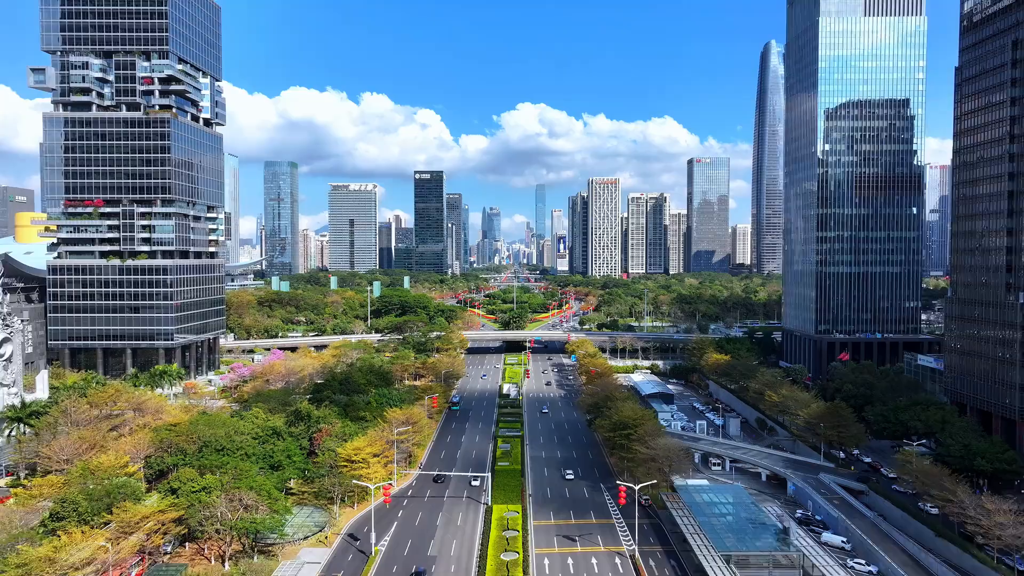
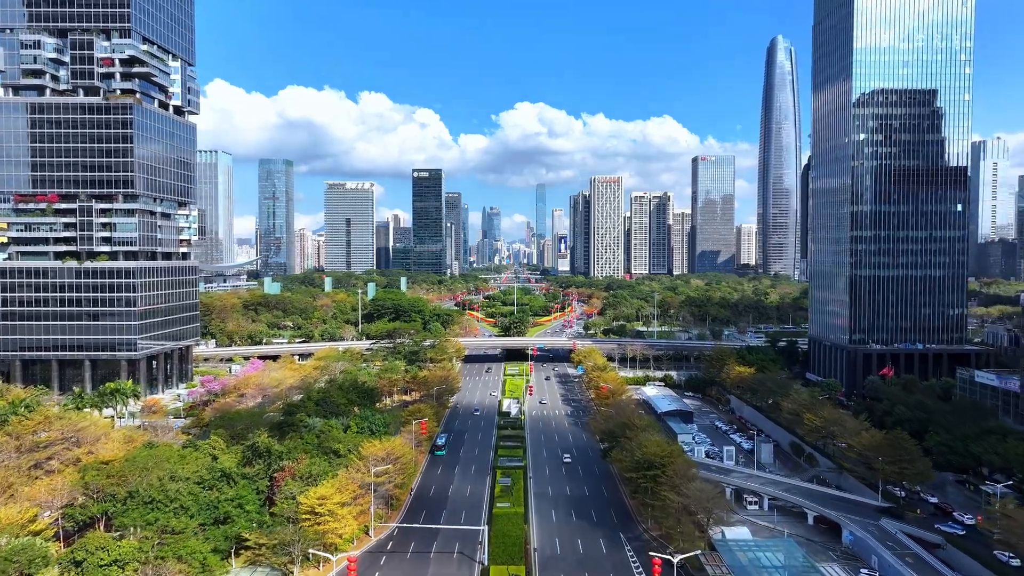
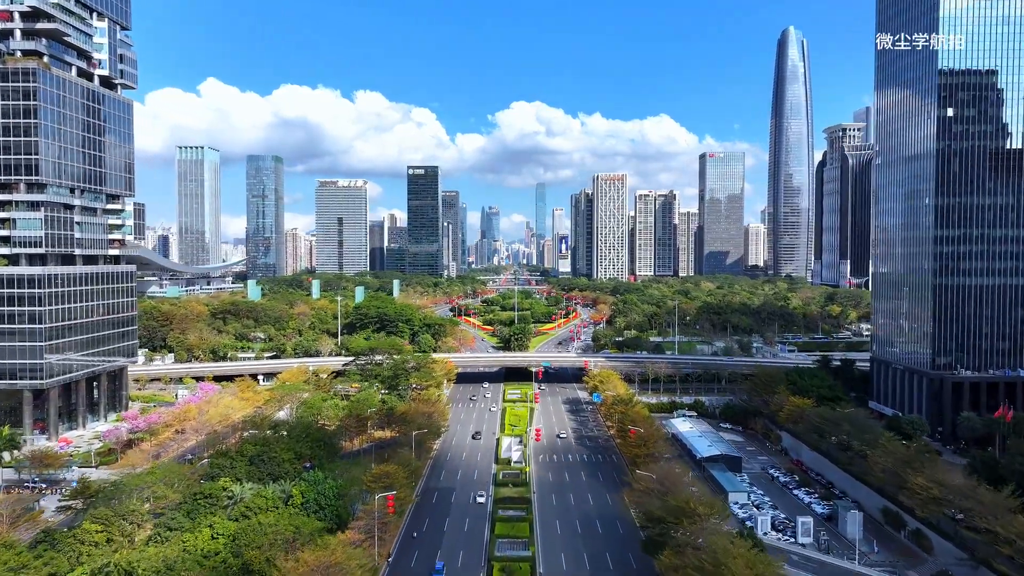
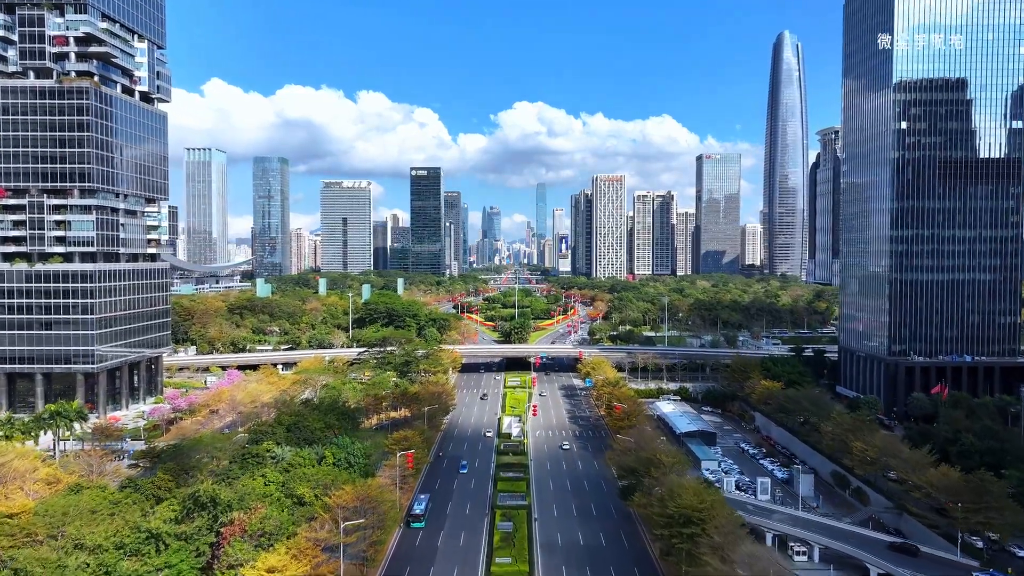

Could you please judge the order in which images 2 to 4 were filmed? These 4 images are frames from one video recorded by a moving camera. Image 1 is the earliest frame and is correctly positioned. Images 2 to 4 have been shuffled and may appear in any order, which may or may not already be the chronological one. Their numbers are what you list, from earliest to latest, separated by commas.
2, 4, 3
